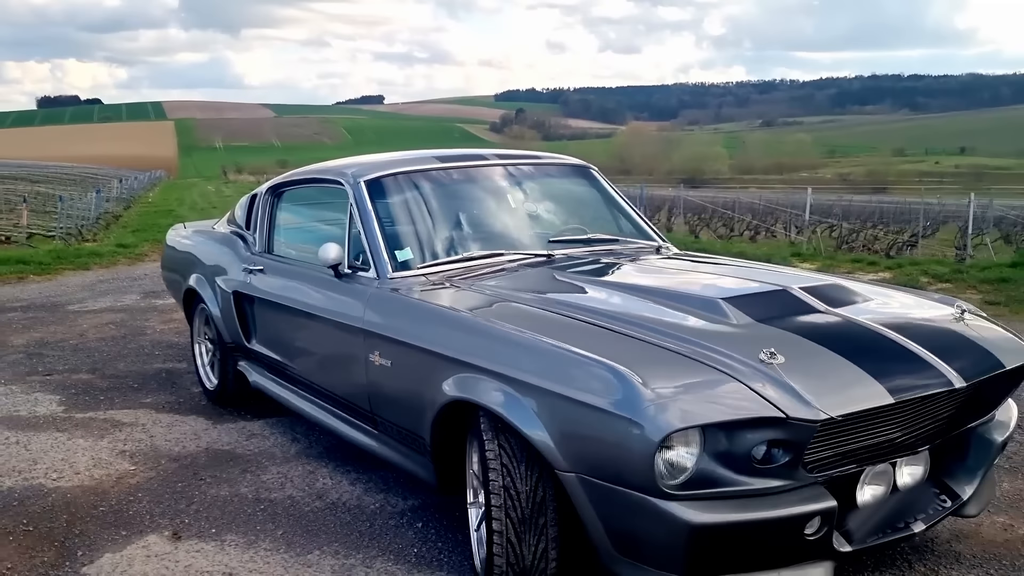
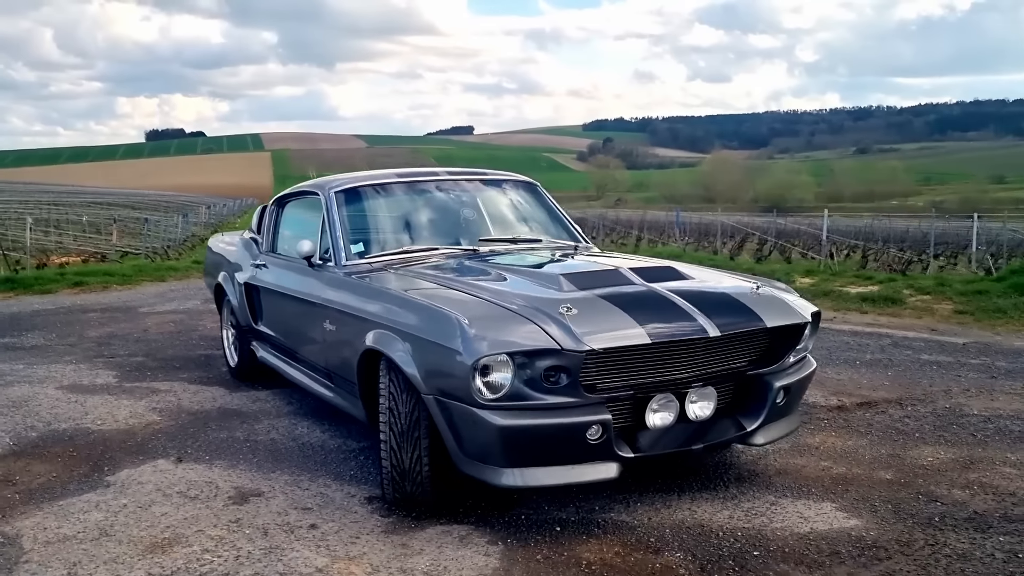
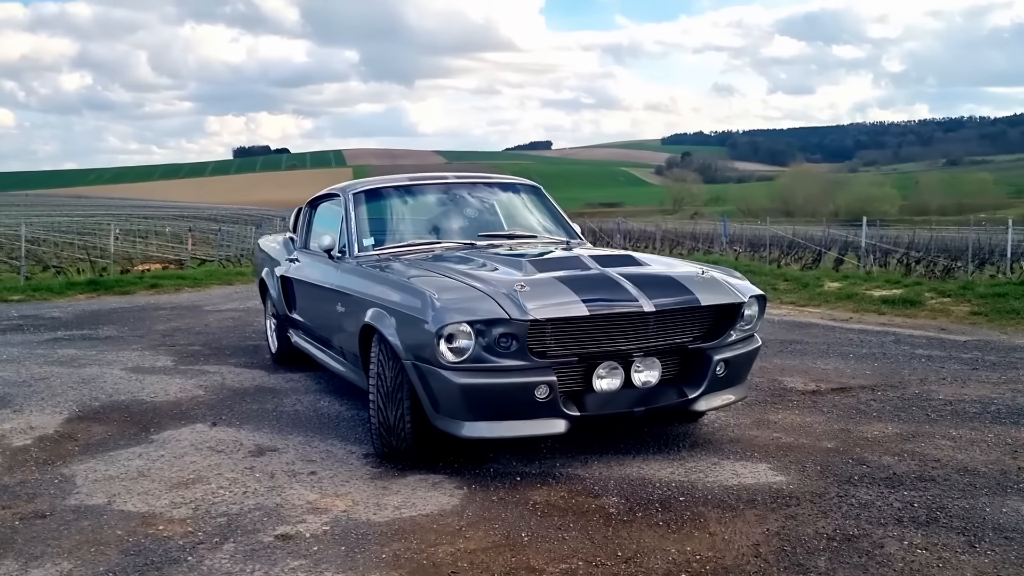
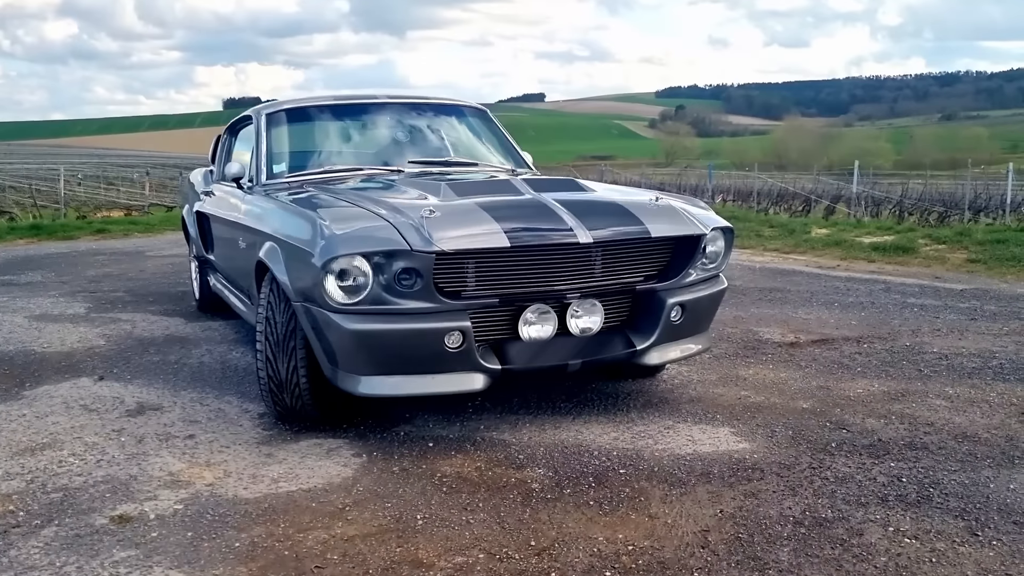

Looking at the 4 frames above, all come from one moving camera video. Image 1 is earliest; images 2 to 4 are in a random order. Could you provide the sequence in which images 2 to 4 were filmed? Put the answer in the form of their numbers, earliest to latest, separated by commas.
2, 3, 4
